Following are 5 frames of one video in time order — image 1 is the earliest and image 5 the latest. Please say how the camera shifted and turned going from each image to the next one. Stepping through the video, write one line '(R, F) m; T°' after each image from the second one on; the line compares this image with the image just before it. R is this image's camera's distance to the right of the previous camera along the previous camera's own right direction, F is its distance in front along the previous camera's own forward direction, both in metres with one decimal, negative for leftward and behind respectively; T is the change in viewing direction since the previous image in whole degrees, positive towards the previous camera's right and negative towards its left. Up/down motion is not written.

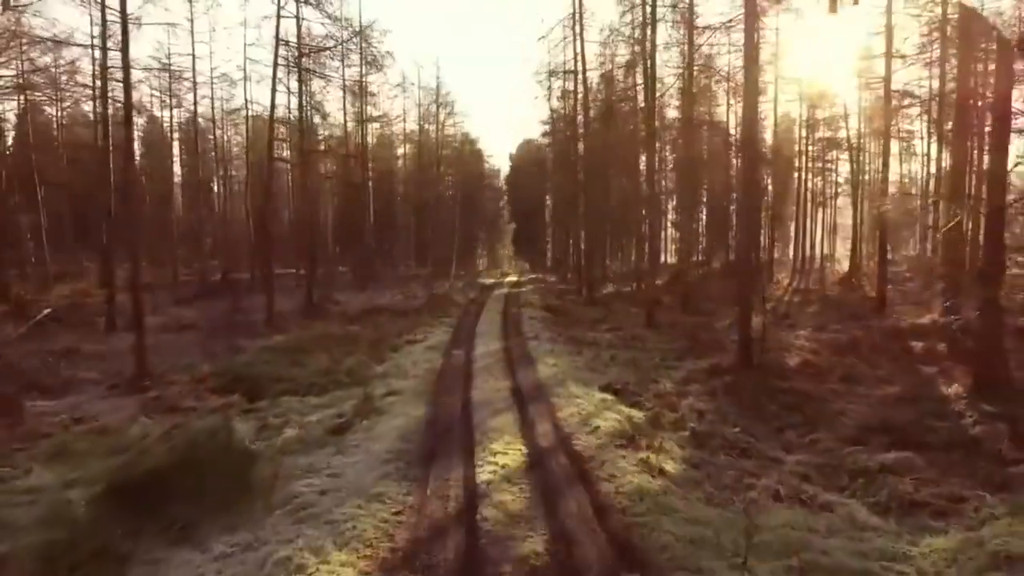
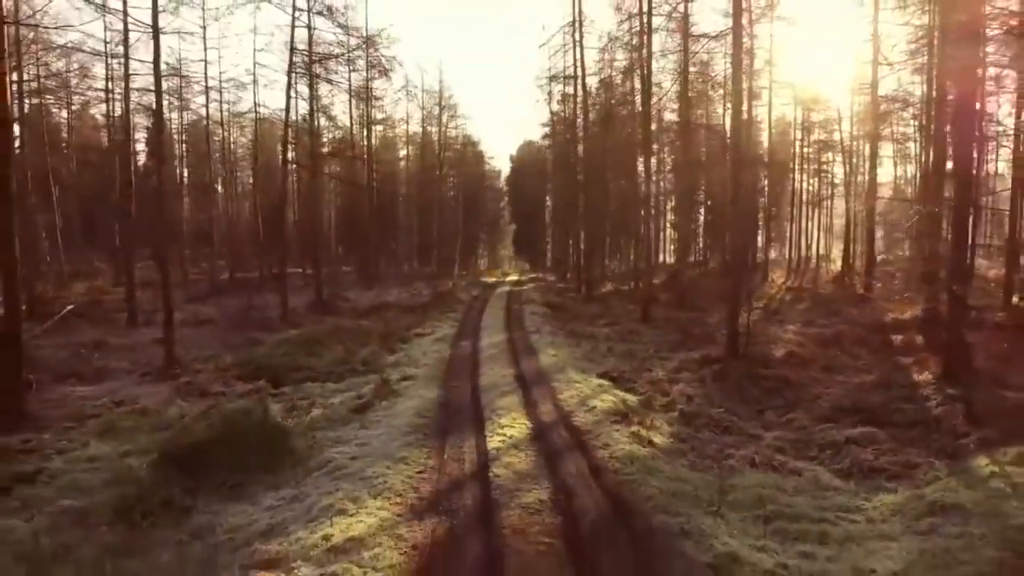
(-0.1, -1.0) m; 0°
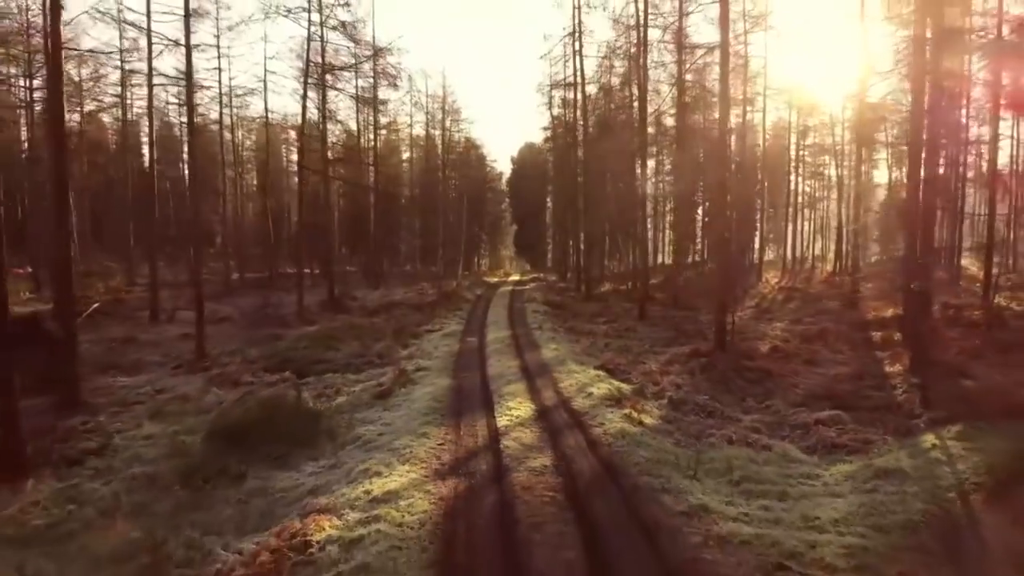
(-0.1, -1.2) m; 0°
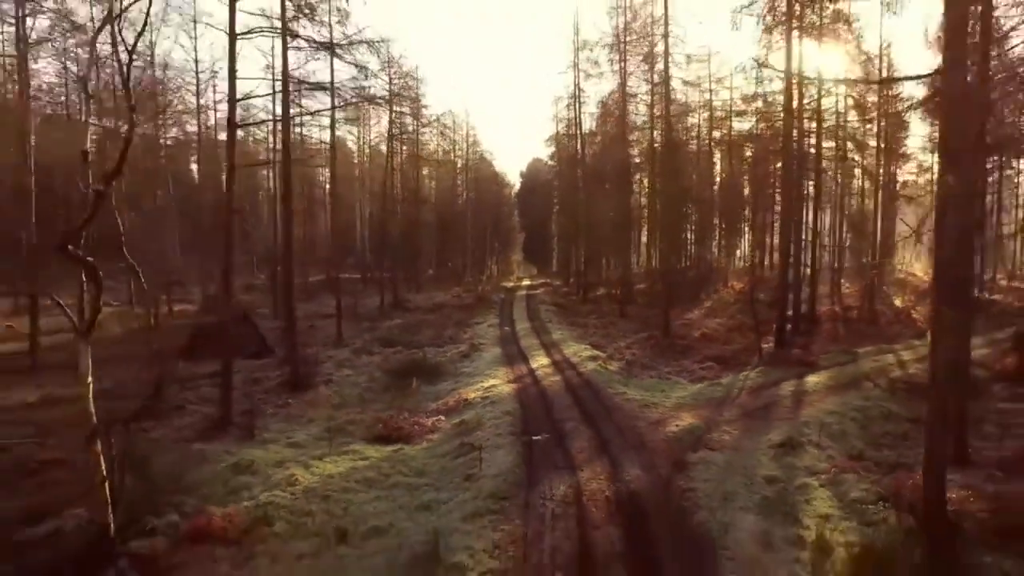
(-0.6, -9.3) m; 0°
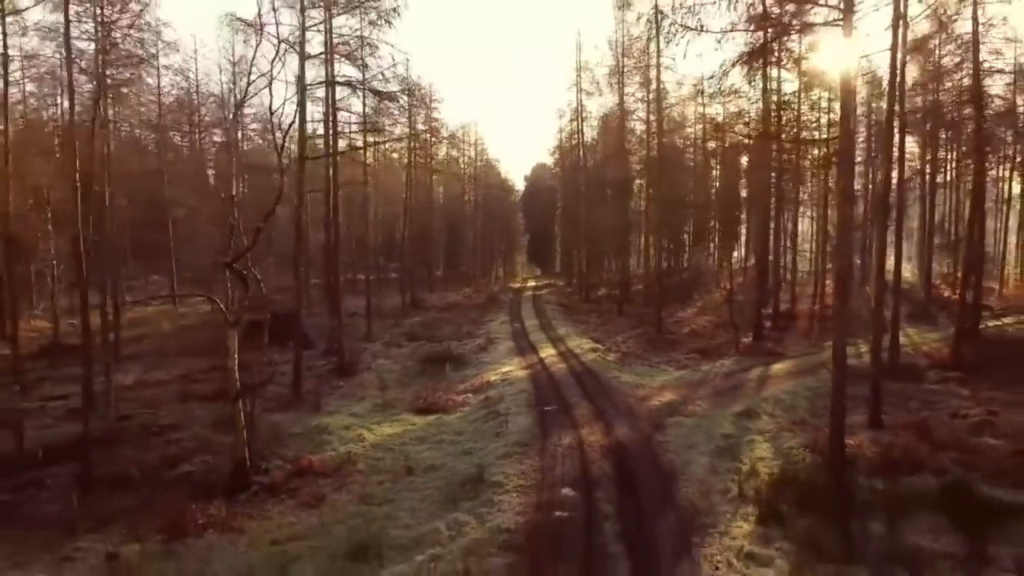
(-0.3, -3.3) m; 0°
